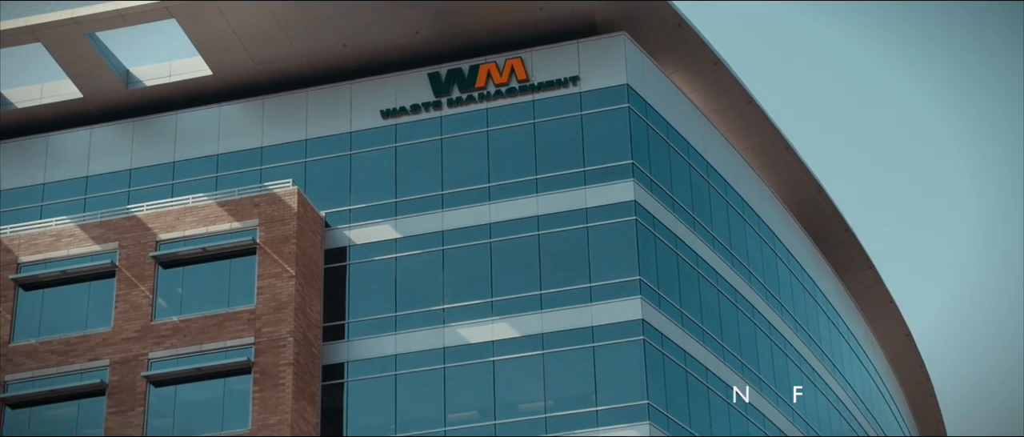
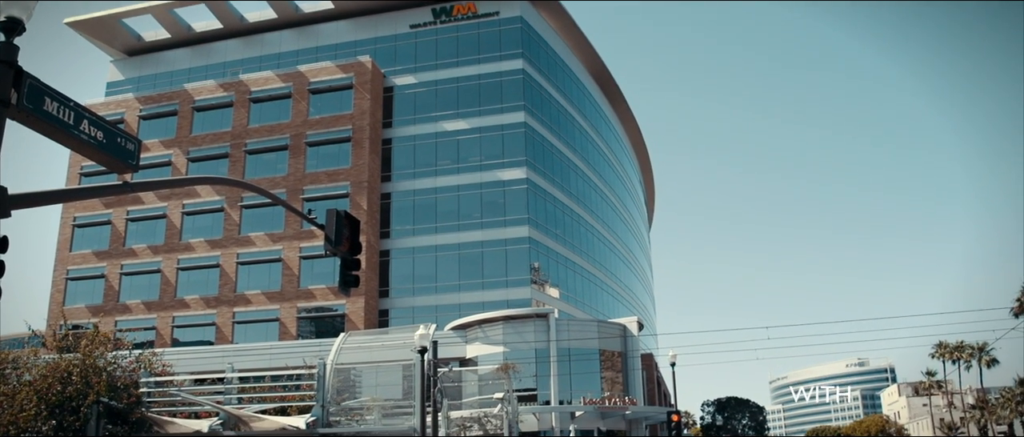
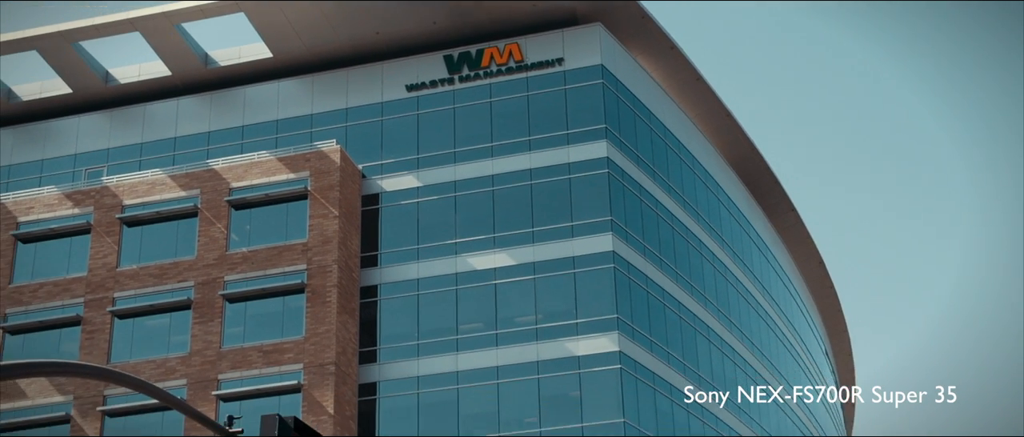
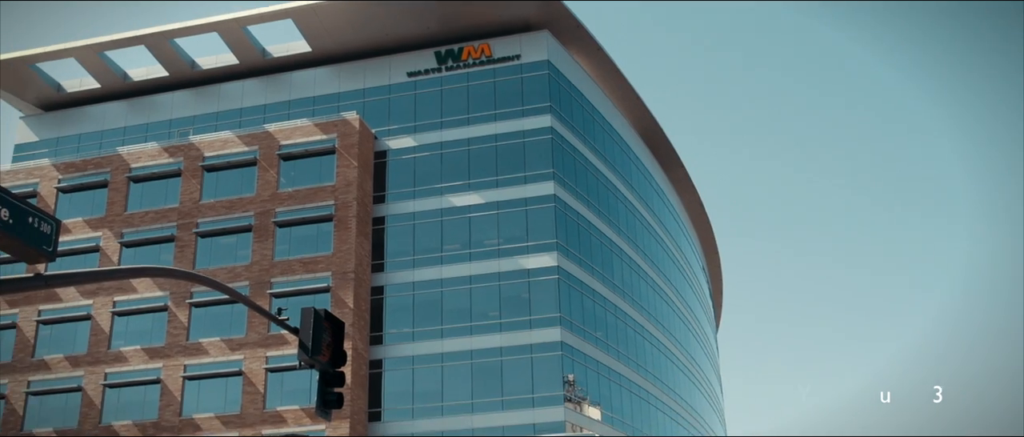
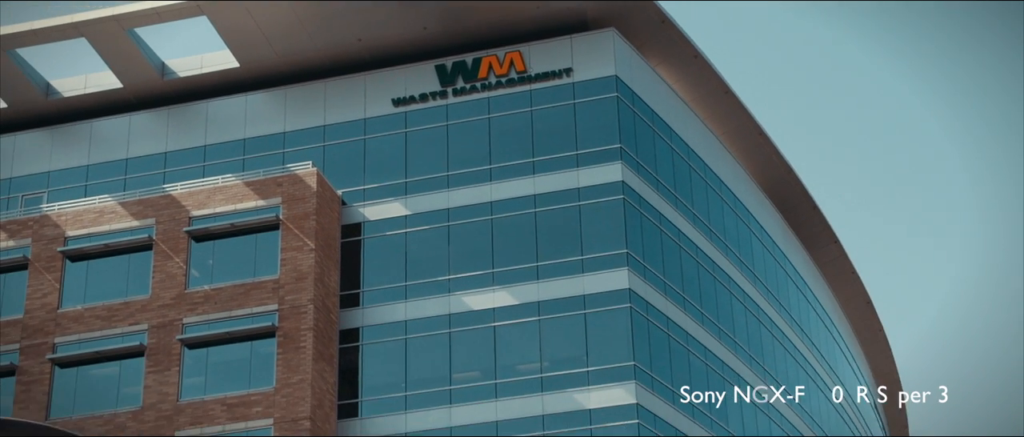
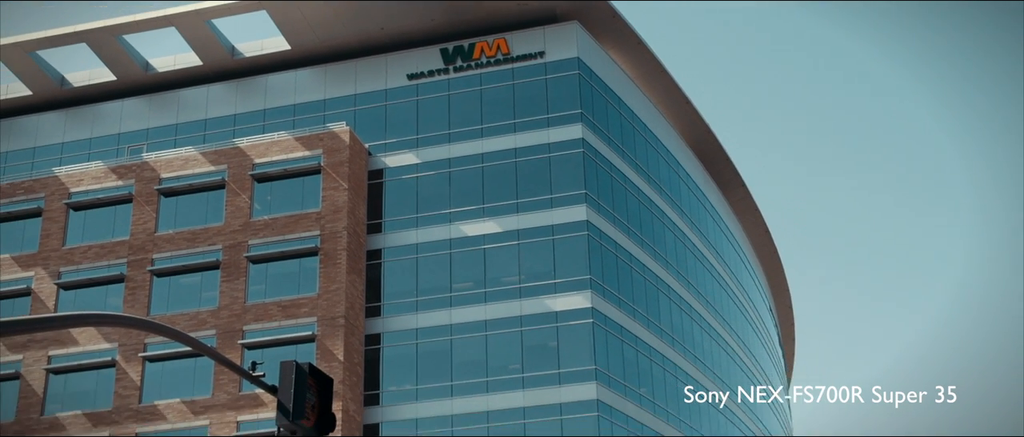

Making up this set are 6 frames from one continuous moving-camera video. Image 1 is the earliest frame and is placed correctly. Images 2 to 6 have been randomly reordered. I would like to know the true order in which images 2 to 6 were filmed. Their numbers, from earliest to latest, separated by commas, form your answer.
5, 3, 6, 4, 2
